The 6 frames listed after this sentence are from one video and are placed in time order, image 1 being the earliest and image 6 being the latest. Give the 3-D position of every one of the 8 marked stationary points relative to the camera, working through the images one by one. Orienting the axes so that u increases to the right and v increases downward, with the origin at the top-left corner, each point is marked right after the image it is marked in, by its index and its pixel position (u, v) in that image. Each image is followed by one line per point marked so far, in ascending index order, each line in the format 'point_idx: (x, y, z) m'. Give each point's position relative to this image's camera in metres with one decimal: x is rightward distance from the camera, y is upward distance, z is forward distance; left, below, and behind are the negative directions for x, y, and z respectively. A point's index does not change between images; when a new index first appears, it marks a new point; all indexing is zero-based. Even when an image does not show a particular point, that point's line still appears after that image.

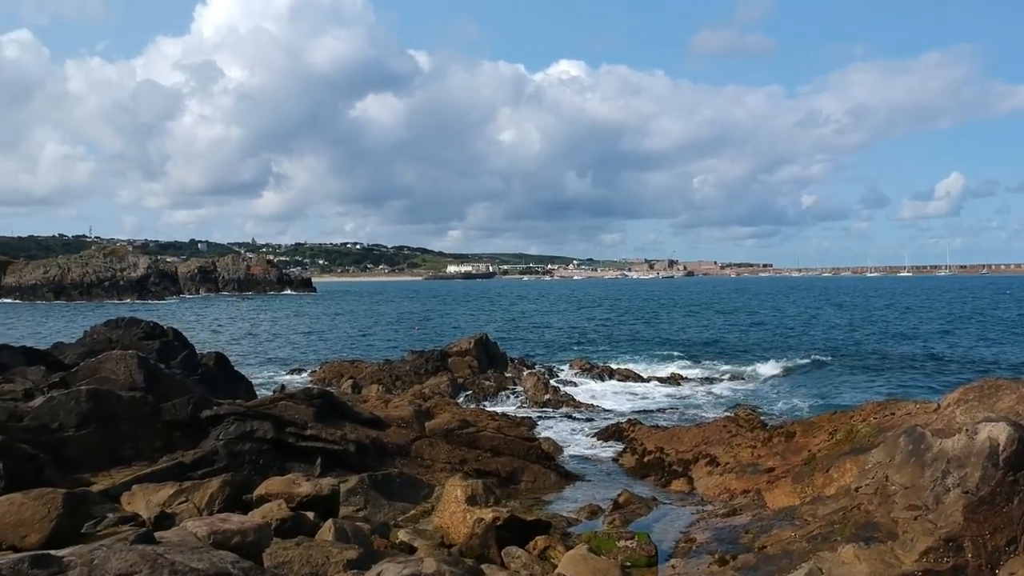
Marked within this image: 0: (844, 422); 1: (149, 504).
0: (+6.9, -2.7, +16.5) m
1: (-6.1, -3.6, +13.0) m
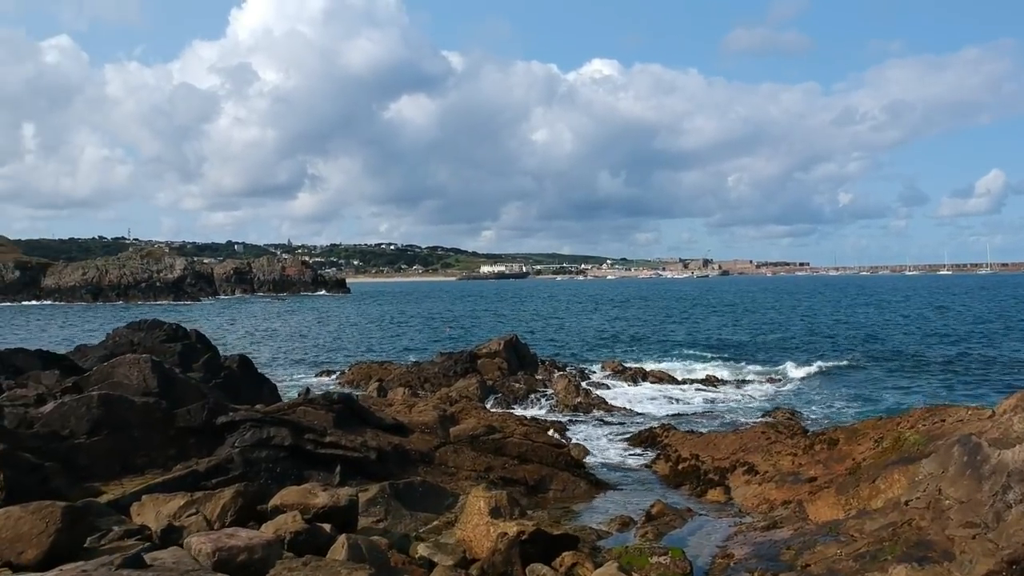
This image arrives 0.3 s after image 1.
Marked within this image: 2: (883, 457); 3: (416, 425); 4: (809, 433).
0: (+7.4, -2.7, +15.4) m
1: (-5.7, -3.7, +12.6) m
2: (+6.8, -3.1, +14.5) m
3: (-2.2, -3.1, +17.8) m
4: (+6.6, -3.3, +17.5) m
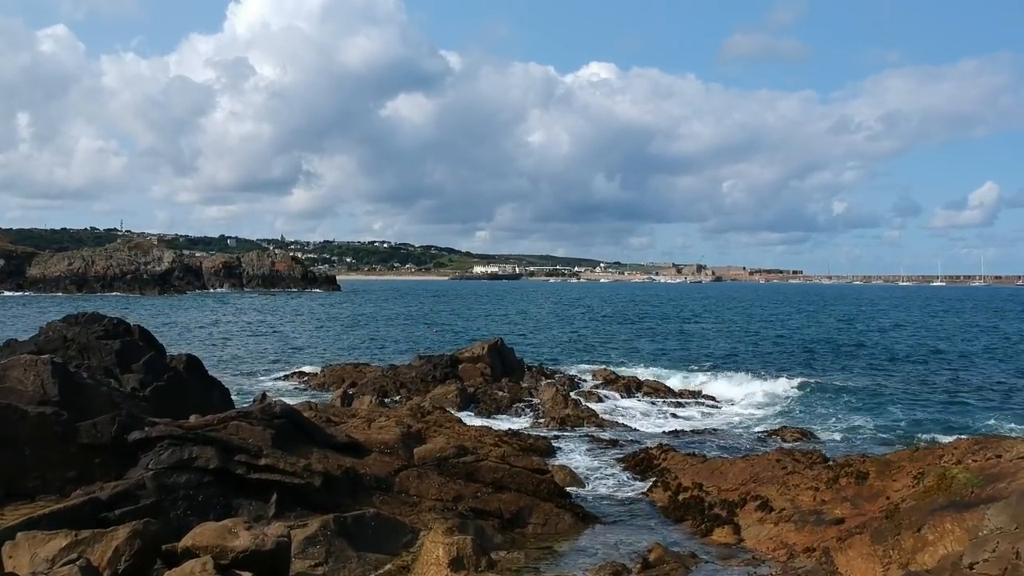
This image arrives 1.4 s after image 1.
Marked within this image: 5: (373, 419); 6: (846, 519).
0: (+7.0, -2.9, +13.0) m
1: (-6.1, -3.5, +10.0) m
2: (+6.4, -3.2, +12.1) m
3: (-2.7, -3.0, +15.2) m
4: (+6.1, -3.4, +15.0) m
5: (-3.2, -3.0, +17.9) m
6: (+5.5, -3.8, +12.9) m
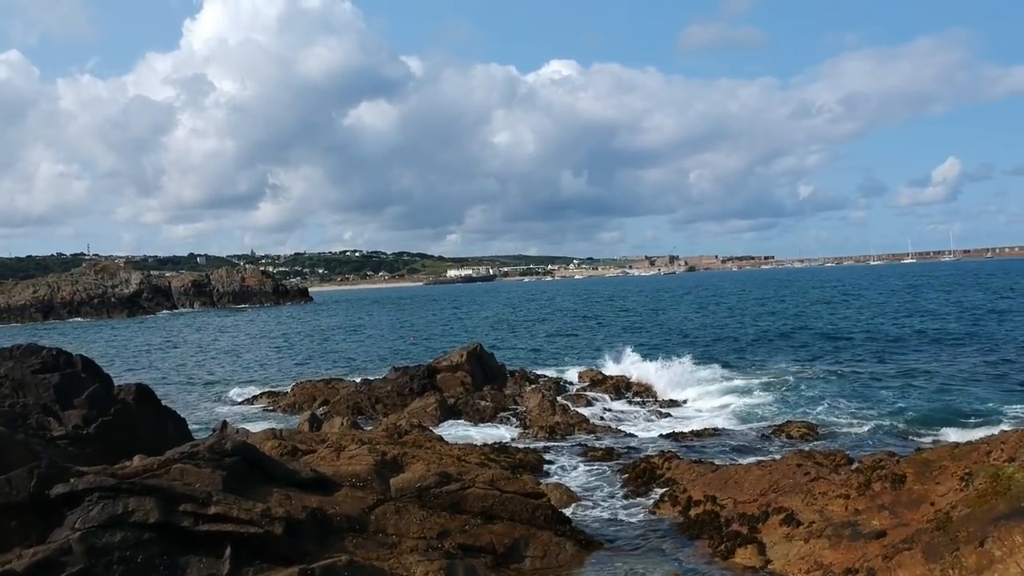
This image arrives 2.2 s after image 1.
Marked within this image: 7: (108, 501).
0: (+6.8, -2.5, +11.5) m
1: (-6.1, -3.9, +8.0) m
2: (+6.3, -2.9, +10.5) m
3: (-2.9, -3.2, +13.4) m
4: (+5.9, -3.1, +13.5) m
5: (-3.5, -3.2, +16.0) m
6: (+5.4, -3.5, +11.3) m
7: (-5.6, -3.0, +10.9) m
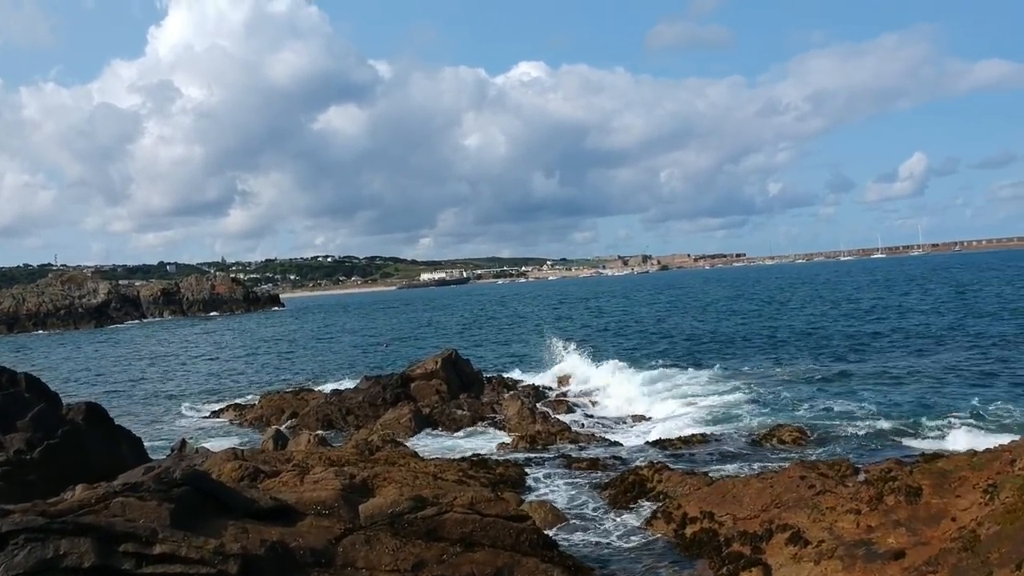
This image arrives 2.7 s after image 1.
0: (+6.6, -2.4, +10.5) m
1: (-6.2, -4.0, +6.7) m
2: (+6.1, -2.8, +9.6) m
3: (-3.2, -3.3, +12.1) m
4: (+5.6, -3.0, +12.5) m
5: (-3.8, -3.4, +14.8) m
6: (+5.2, -3.5, +10.3) m
7: (-5.8, -3.1, +9.5) m
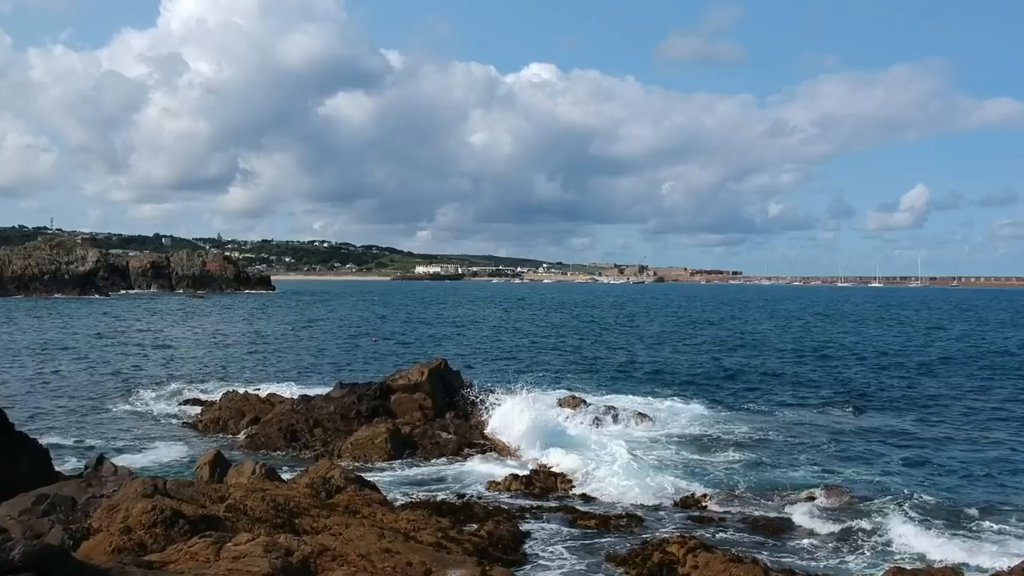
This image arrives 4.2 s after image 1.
0: (+6.6, -3.2, +7.0) m
1: (-6.2, -3.8, +3.1) m
2: (+6.1, -3.5, +6.0) m
3: (-3.2, -3.3, +8.5) m
4: (+5.6, -3.7, +9.0) m
5: (-3.9, -3.3, +11.1) m
6: (+5.1, -4.1, +6.8) m
7: (-5.8, -2.9, +5.9) m
